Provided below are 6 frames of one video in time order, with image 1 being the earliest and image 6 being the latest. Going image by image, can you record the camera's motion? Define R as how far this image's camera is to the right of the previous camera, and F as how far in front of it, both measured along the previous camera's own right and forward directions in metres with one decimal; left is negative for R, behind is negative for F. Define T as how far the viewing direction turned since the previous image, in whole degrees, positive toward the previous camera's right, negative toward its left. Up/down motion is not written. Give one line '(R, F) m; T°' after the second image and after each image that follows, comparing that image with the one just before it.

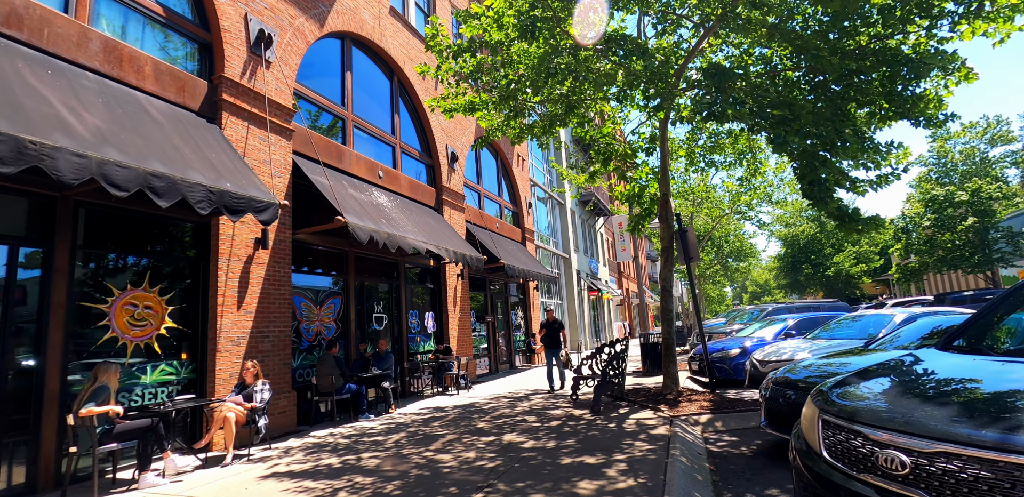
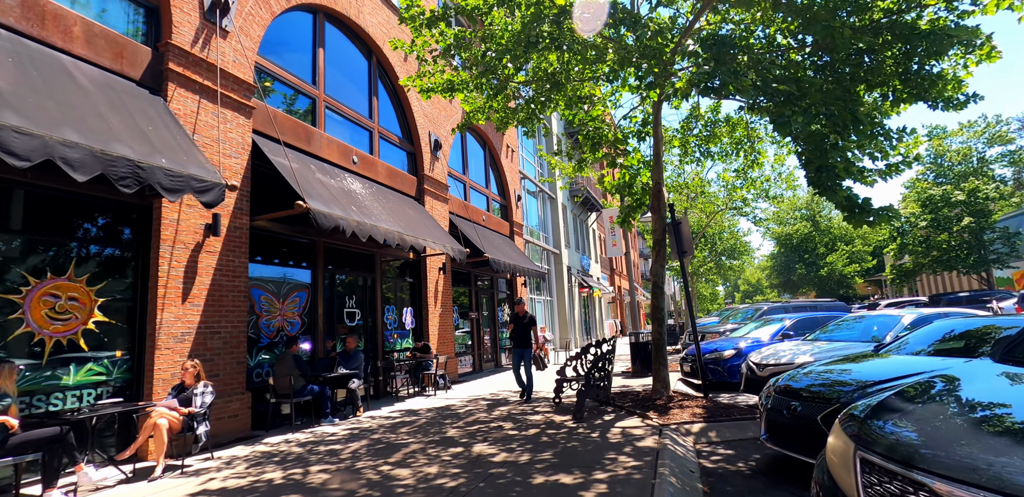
(+0.2, +0.7) m; +1°
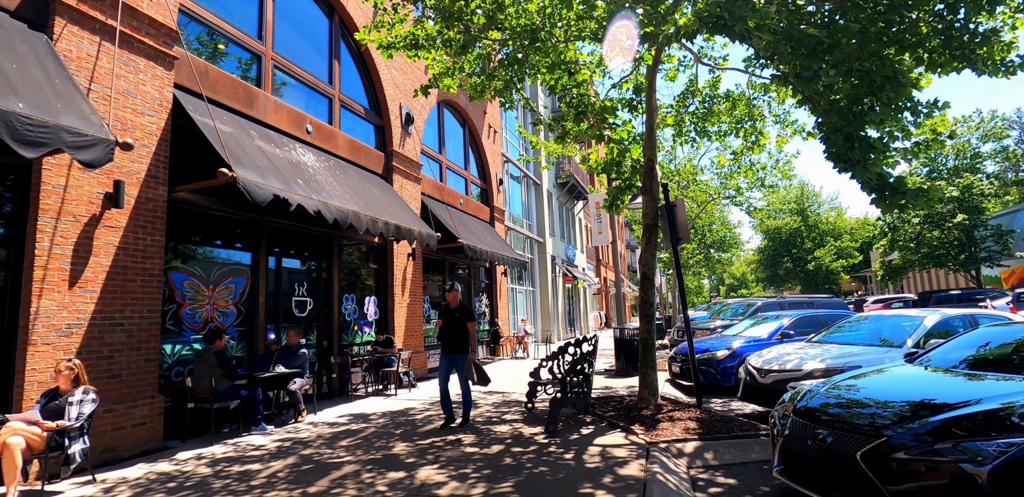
(+0.3, +1.1) m; +1°
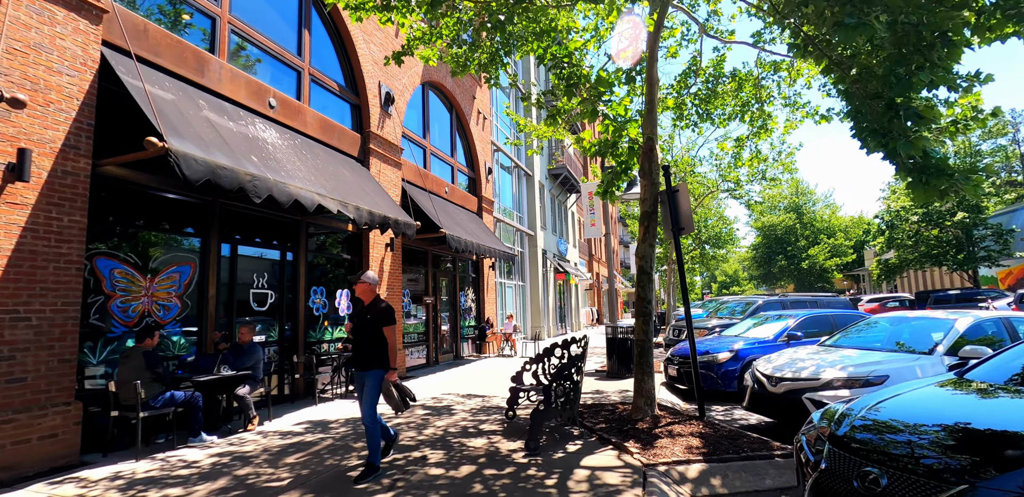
(+0.2, +0.8) m; +1°
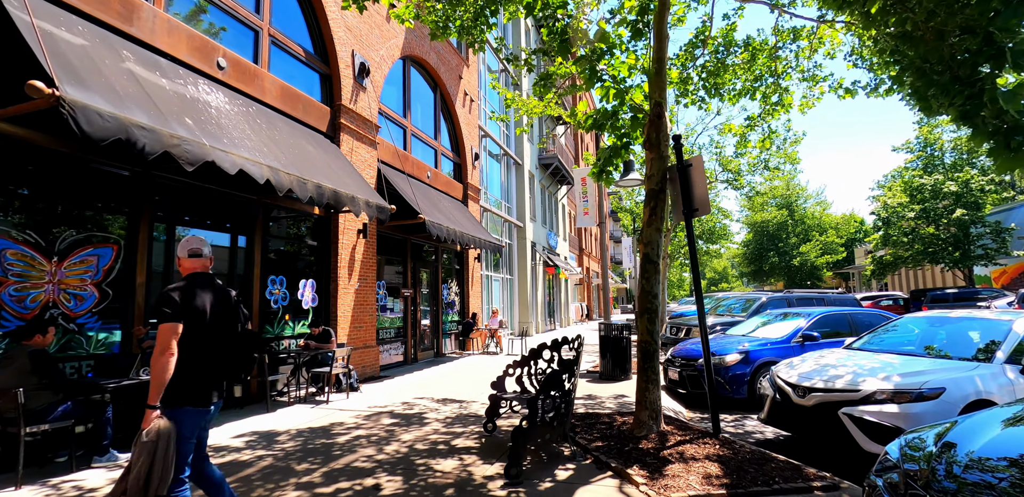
(+0.1, +1.0) m; +1°
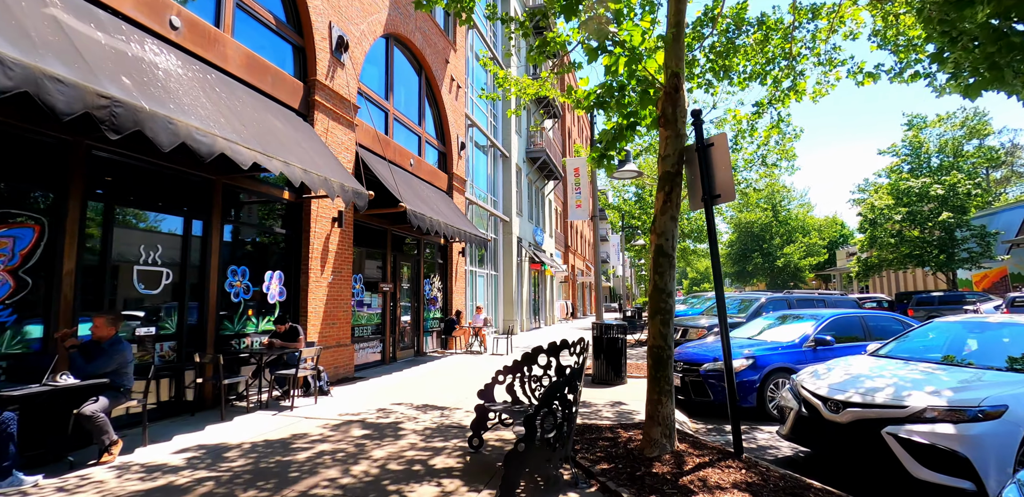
(-0.1, +0.7) m; +2°
